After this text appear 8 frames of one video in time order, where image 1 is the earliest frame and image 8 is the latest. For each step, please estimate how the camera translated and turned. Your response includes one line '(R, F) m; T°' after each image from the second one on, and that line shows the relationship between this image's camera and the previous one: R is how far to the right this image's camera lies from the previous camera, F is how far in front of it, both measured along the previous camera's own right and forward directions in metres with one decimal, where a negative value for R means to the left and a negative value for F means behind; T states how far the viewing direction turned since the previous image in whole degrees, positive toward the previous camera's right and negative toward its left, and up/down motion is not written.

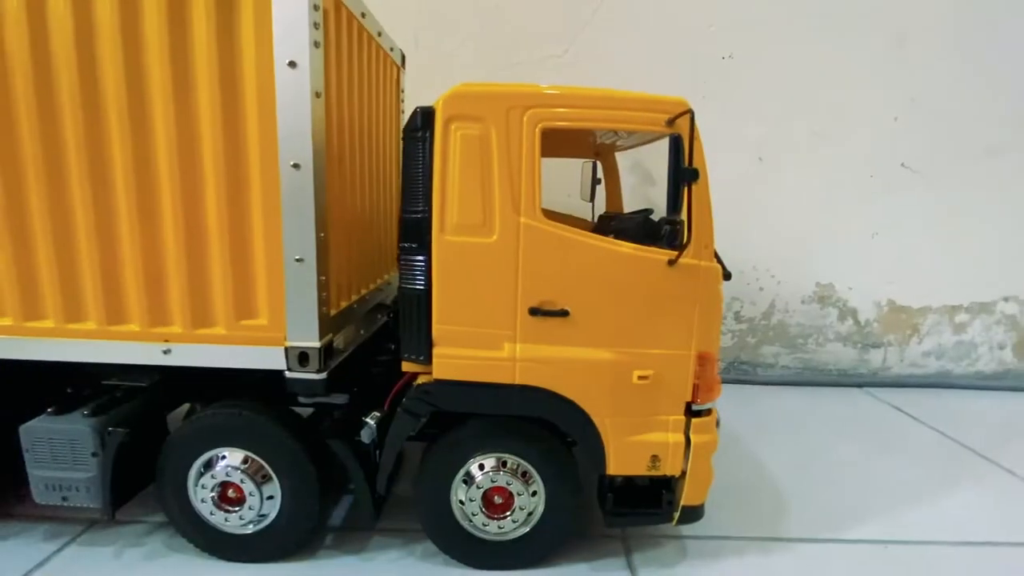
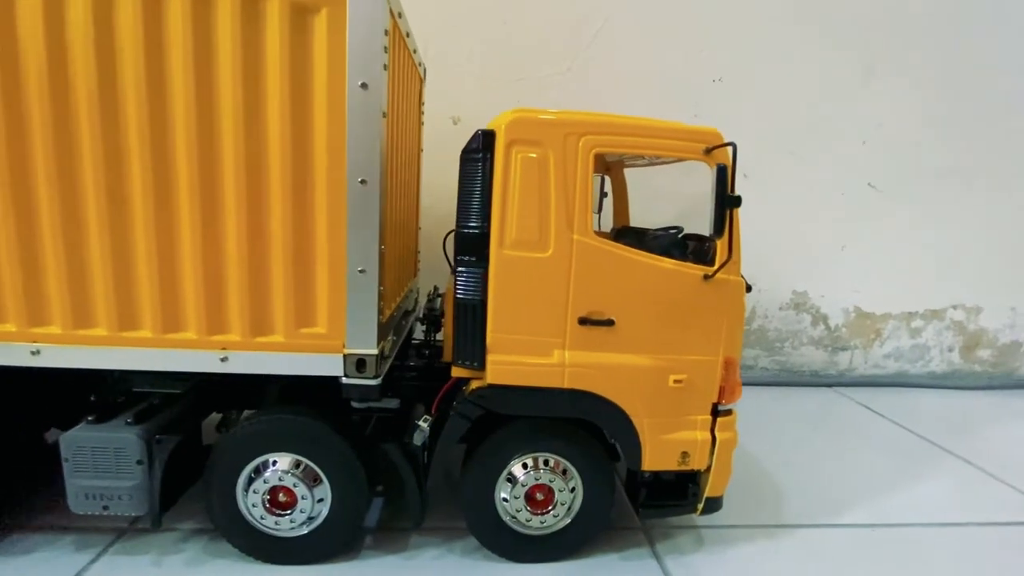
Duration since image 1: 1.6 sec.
(-0.5, -0.2) m; +5°
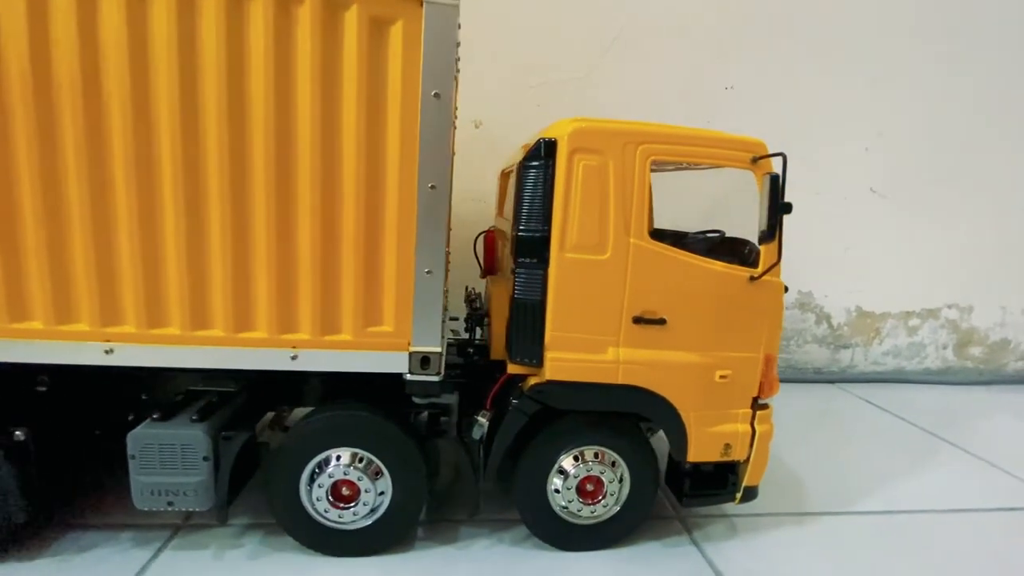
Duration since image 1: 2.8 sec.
(-0.4, -0.1) m; +2°
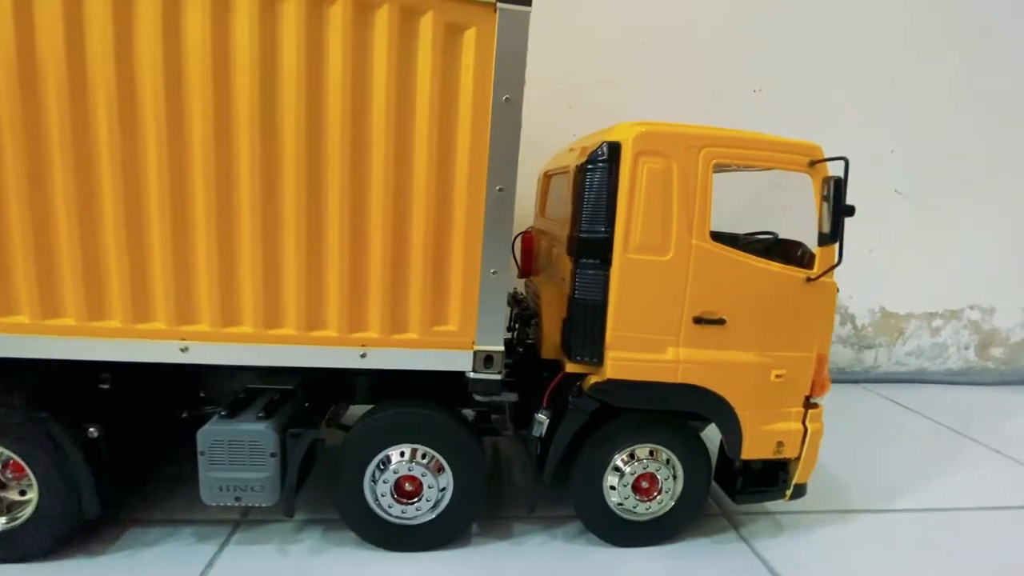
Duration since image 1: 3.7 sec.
(-0.3, -0.1) m; 0°
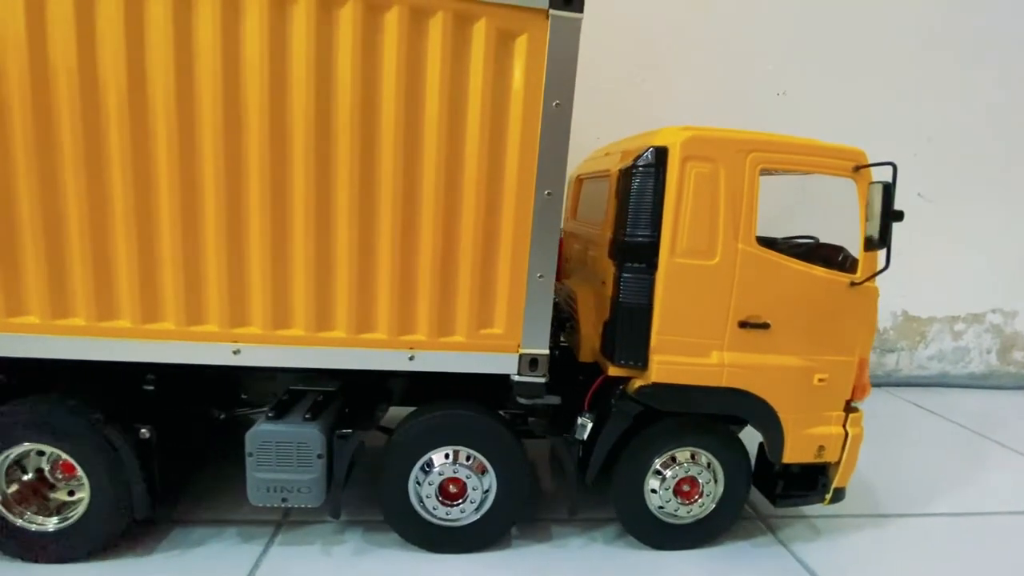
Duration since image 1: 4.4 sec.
(-0.2, 0.0) m; 0°
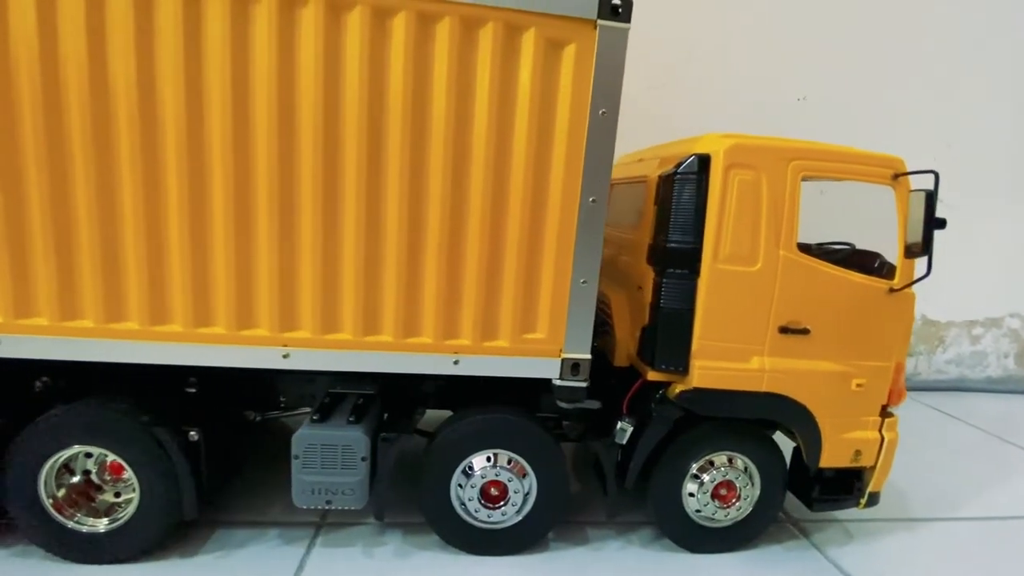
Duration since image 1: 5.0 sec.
(-0.2, 0.0) m; 0°
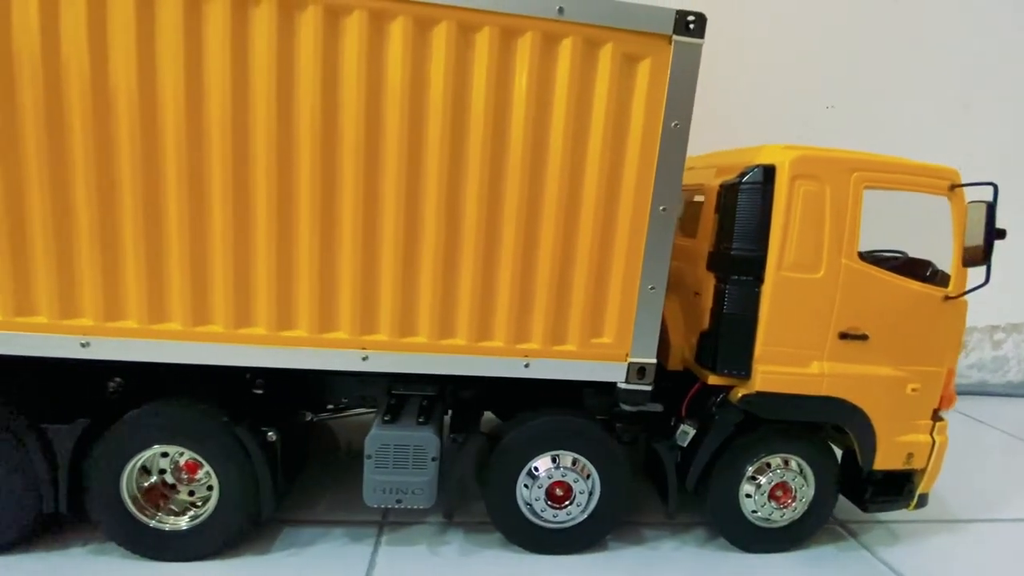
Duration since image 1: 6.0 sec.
(-0.4, -0.1) m; 0°
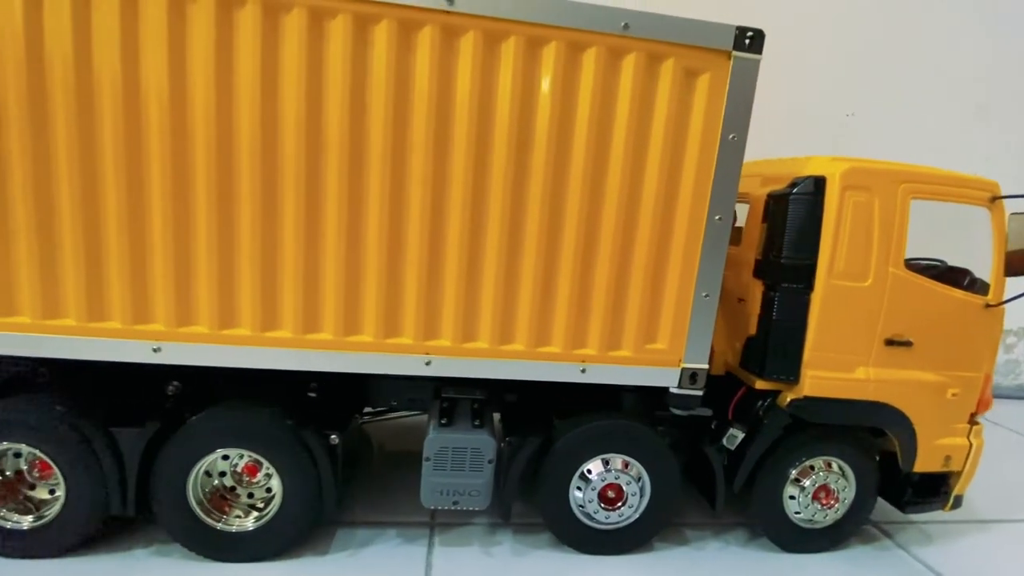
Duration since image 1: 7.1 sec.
(-0.4, -0.1) m; +1°
